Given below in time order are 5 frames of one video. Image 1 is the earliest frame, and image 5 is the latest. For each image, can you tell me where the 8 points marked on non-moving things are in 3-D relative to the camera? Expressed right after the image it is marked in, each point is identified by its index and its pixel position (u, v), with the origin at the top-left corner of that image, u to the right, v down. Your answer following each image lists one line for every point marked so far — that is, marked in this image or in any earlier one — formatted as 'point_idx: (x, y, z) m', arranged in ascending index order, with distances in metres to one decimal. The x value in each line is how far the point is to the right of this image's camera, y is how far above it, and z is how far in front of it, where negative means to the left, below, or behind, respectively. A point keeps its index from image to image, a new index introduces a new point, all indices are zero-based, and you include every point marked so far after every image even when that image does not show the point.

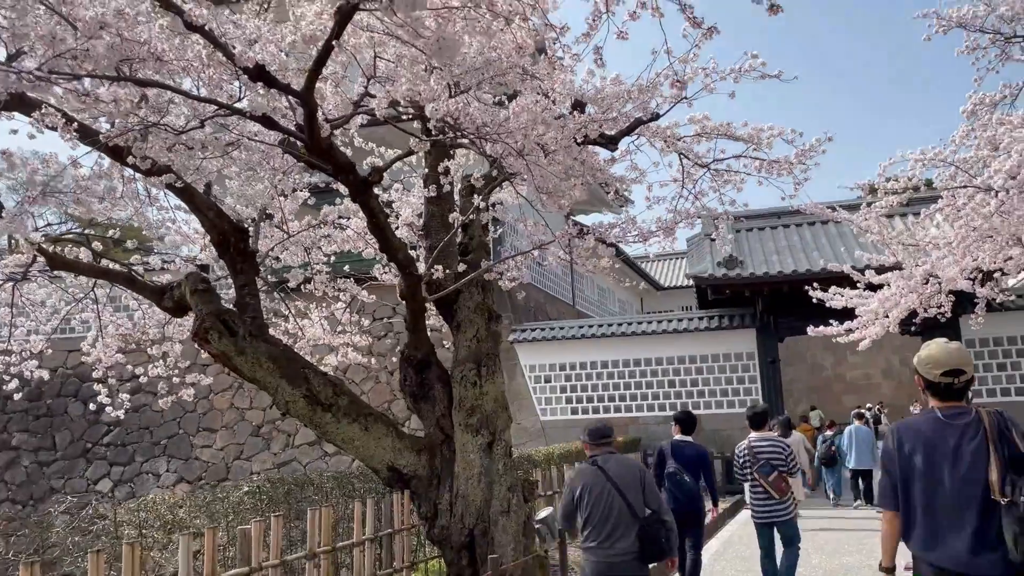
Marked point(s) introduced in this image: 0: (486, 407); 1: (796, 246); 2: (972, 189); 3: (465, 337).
0: (-0.2, -0.8, +5.2) m
1: (+4.7, +0.7, +13.6) m
2: (+4.4, +0.9, +7.8) m
3: (-0.3, -0.3, +5.4) m
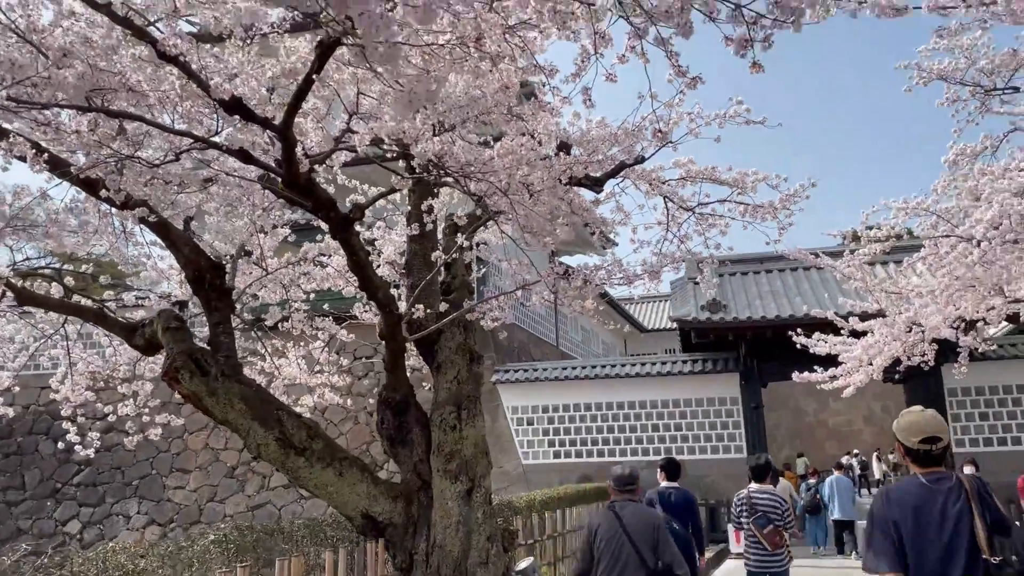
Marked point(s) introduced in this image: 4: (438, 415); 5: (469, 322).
0: (-0.3, -1.0, +5.0) m
1: (+4.4, -0.1, +13.6) m
2: (+4.2, +0.5, +7.8) m
3: (-0.4, -0.6, +5.2) m
4: (-0.5, -0.8, +5.1) m
5: (-0.3, -0.2, +5.5) m
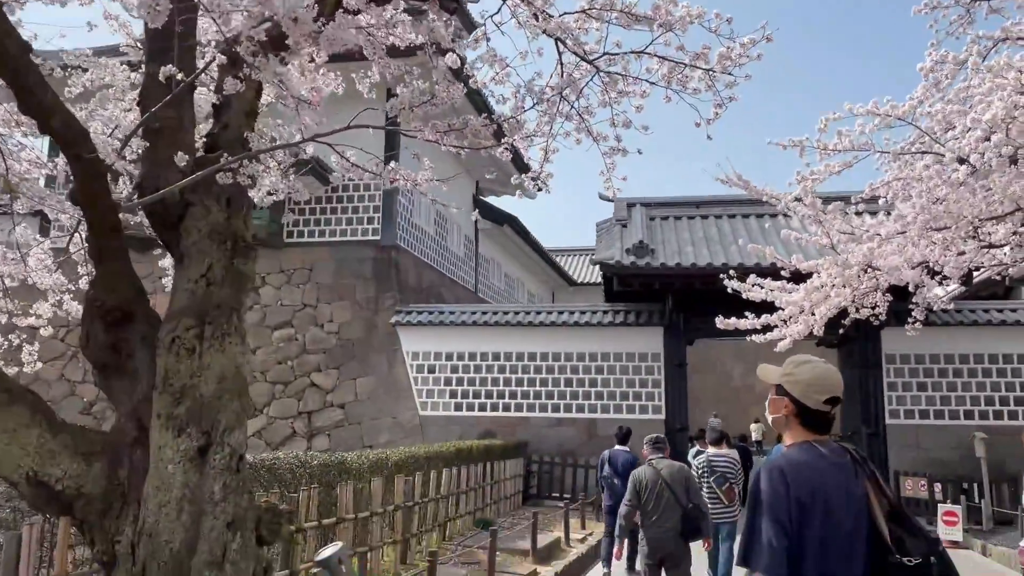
0: (-1.2, -0.4, +3.2) m
1: (+3.0, +0.8, +12.1) m
2: (+3.2, +1.0, +6.2) m
3: (-1.3, 0.0, +3.4) m
4: (-1.4, -0.2, +3.3) m
5: (-1.2, +0.4, +3.6) m
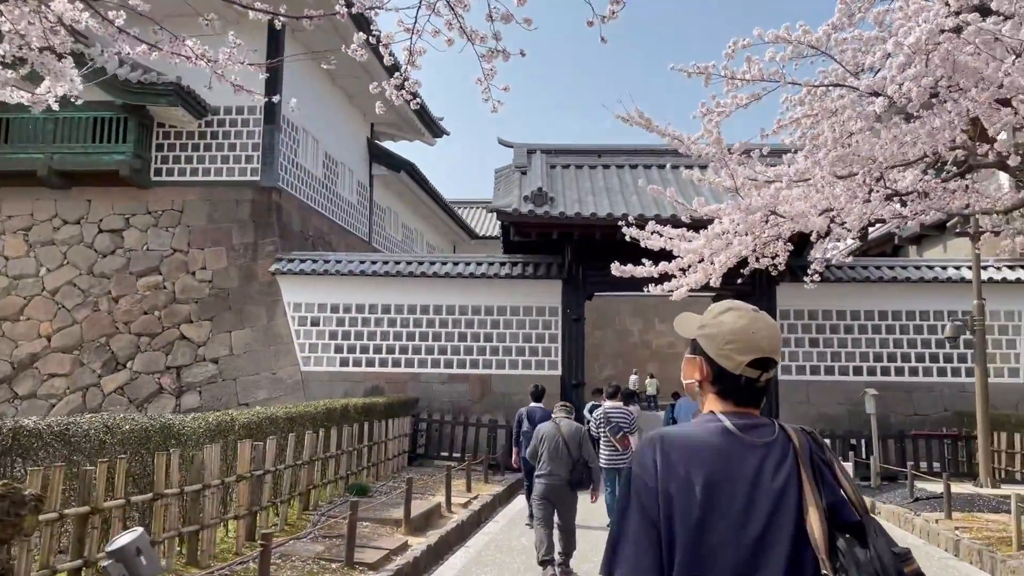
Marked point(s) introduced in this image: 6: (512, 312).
0: (-1.7, -0.1, +2.3) m
1: (+1.4, +1.5, +11.5) m
2: (+2.3, +1.4, +5.7) m
3: (-1.8, +0.3, +2.4) m
4: (-1.9, +0.1, +2.3) m
5: (-1.7, +0.7, +2.7) m
6: (0.0, -0.3, +11.4) m
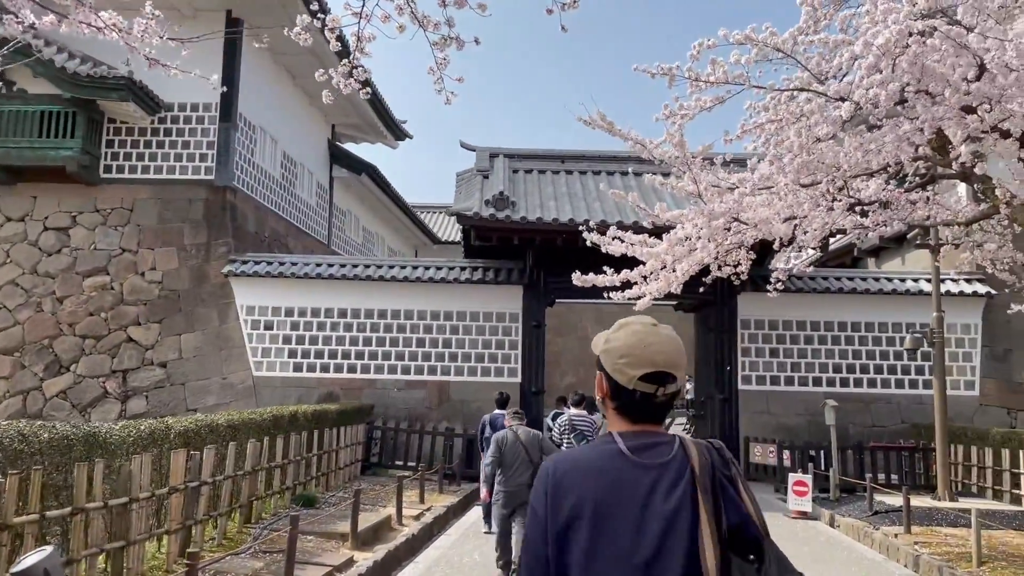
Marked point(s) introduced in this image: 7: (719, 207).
0: (-1.9, -0.1, +2.0) m
1: (+0.9, +1.4, +11.3) m
2: (+2.0, +1.3, +5.6) m
3: (-2.0, +0.3, +2.1) m
4: (-2.0, +0.1, +2.0) m
5: (-1.9, +0.7, +2.4) m
6: (-0.6, -0.4, +11.1) m
7: (+1.6, +0.6, +6.5) m
